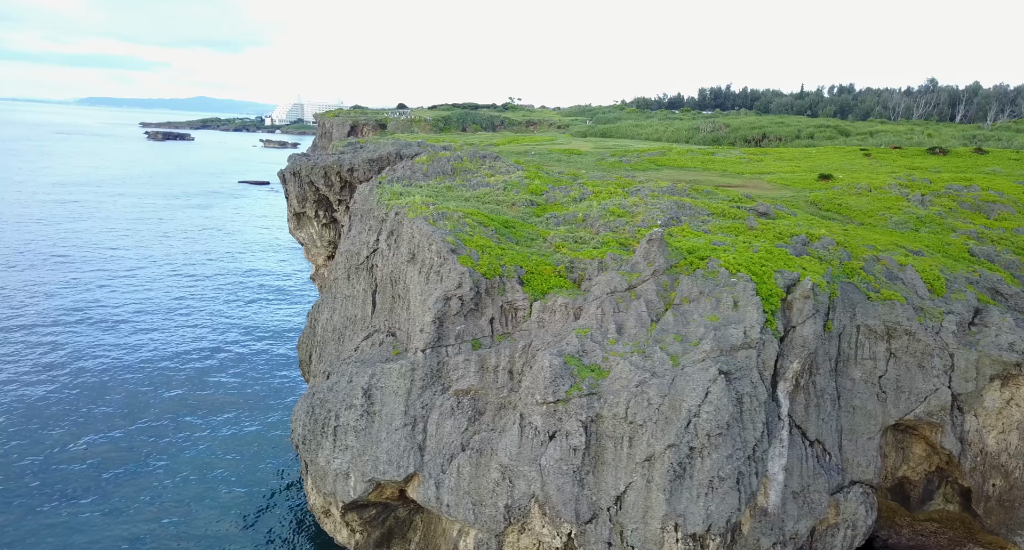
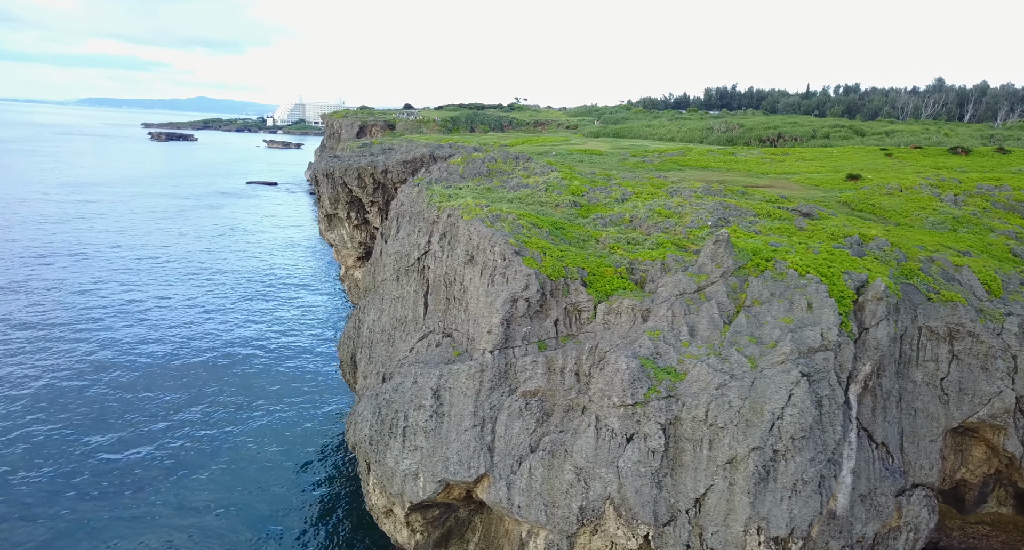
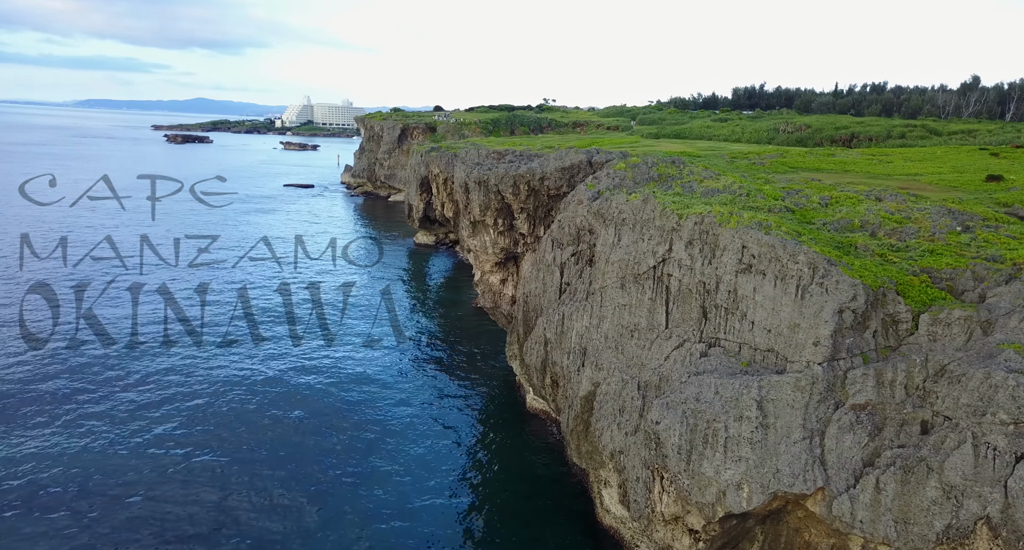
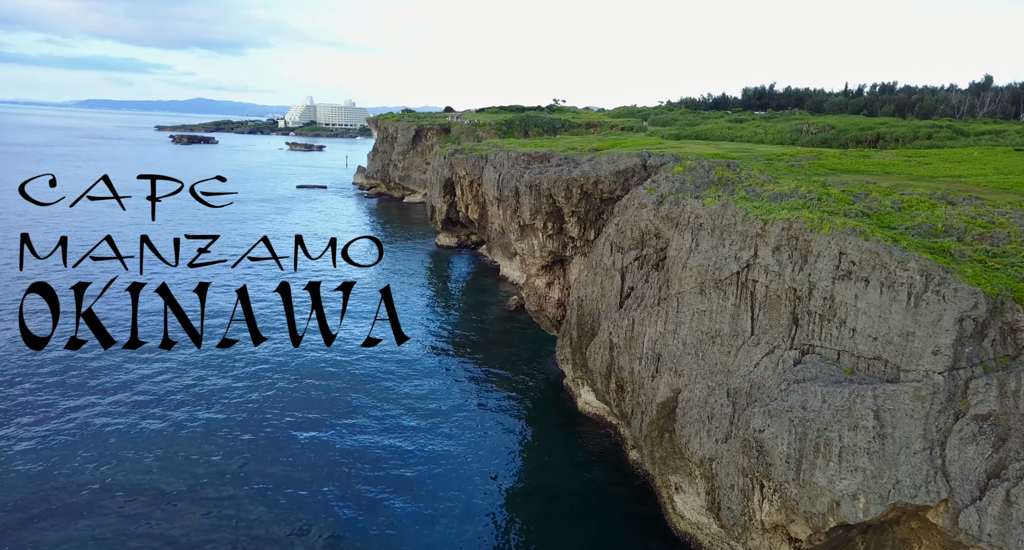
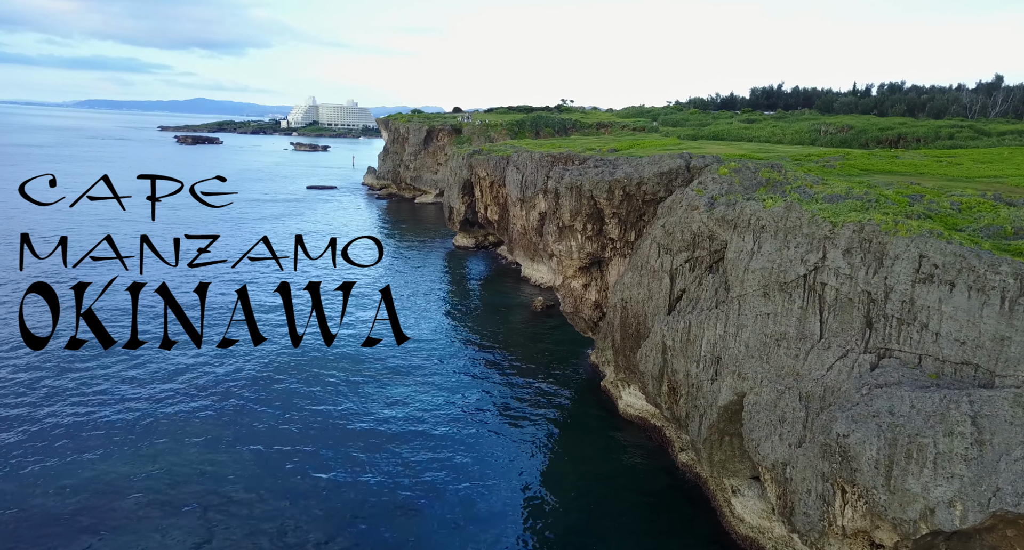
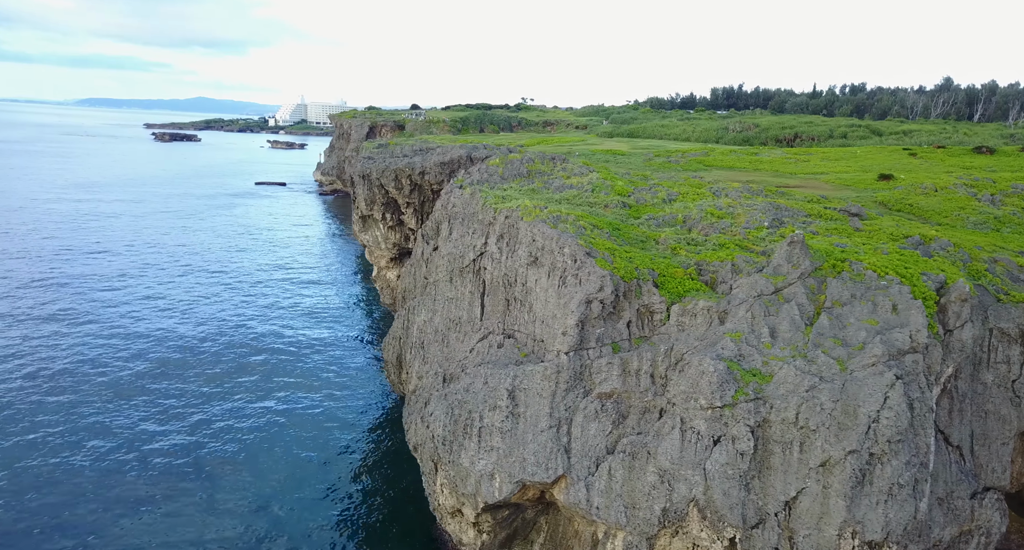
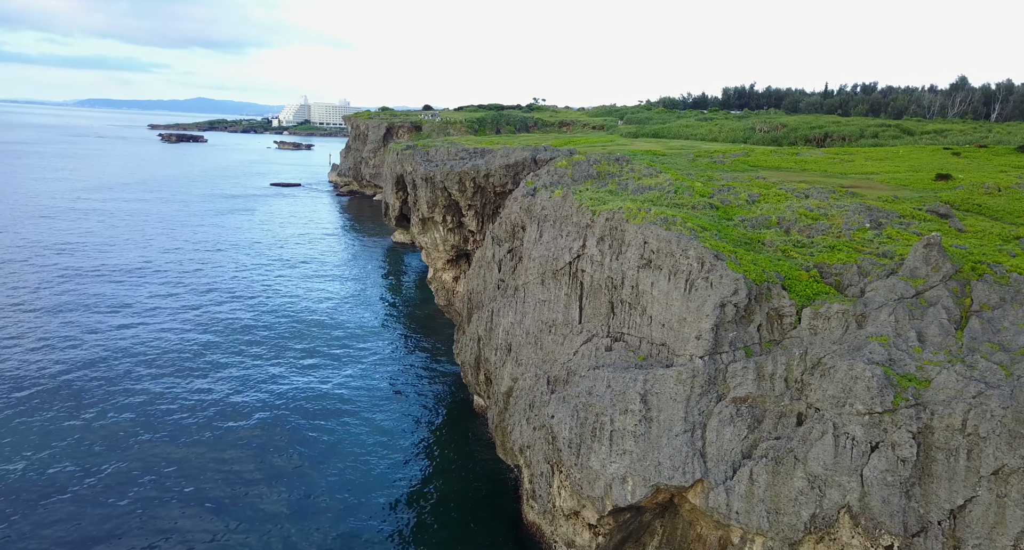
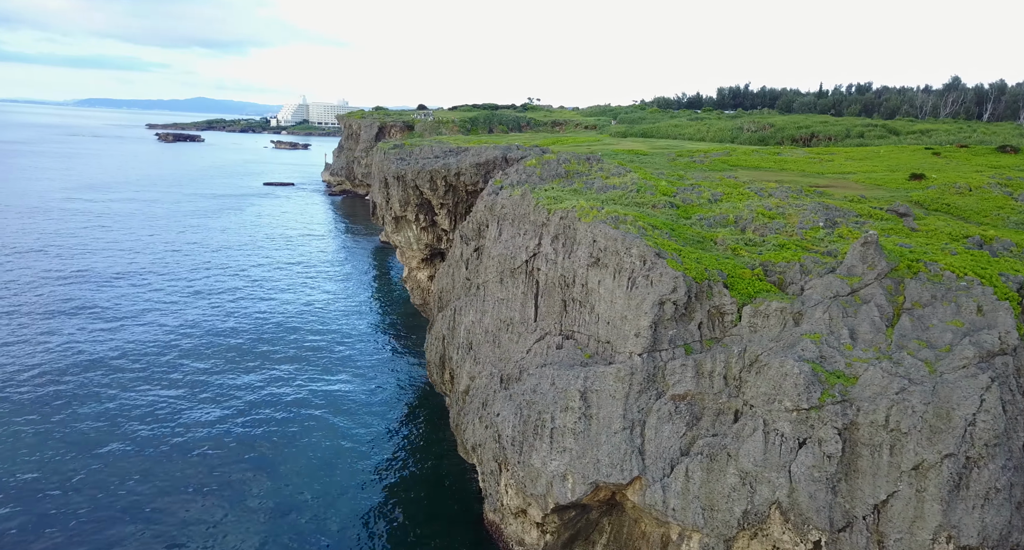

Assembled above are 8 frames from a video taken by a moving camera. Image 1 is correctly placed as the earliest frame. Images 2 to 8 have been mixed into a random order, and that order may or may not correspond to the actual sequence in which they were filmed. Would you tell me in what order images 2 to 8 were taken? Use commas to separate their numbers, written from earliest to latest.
2, 6, 8, 7, 3, 4, 5
